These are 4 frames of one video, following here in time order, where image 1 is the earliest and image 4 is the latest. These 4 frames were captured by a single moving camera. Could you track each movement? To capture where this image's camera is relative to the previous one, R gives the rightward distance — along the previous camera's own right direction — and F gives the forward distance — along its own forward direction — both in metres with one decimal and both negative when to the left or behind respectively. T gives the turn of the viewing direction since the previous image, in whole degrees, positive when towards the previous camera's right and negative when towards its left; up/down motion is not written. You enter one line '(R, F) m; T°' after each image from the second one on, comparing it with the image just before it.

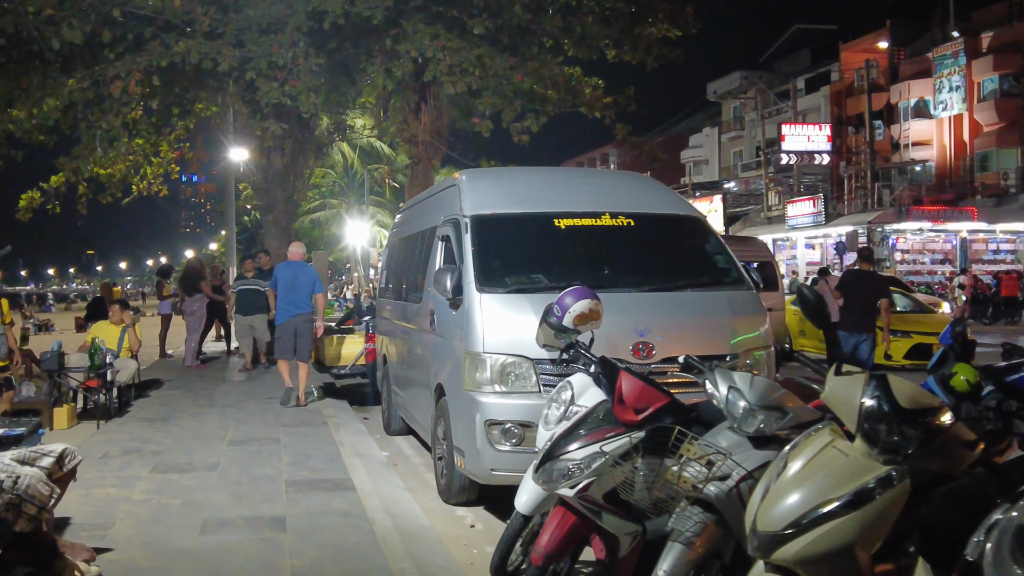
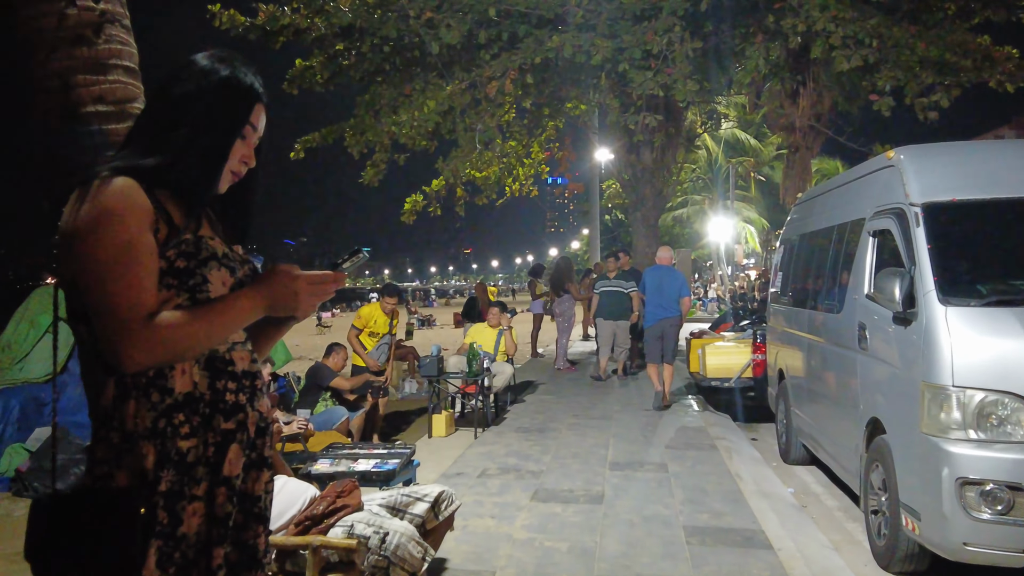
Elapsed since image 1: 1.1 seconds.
(-0.5, +1.0) m; -23°
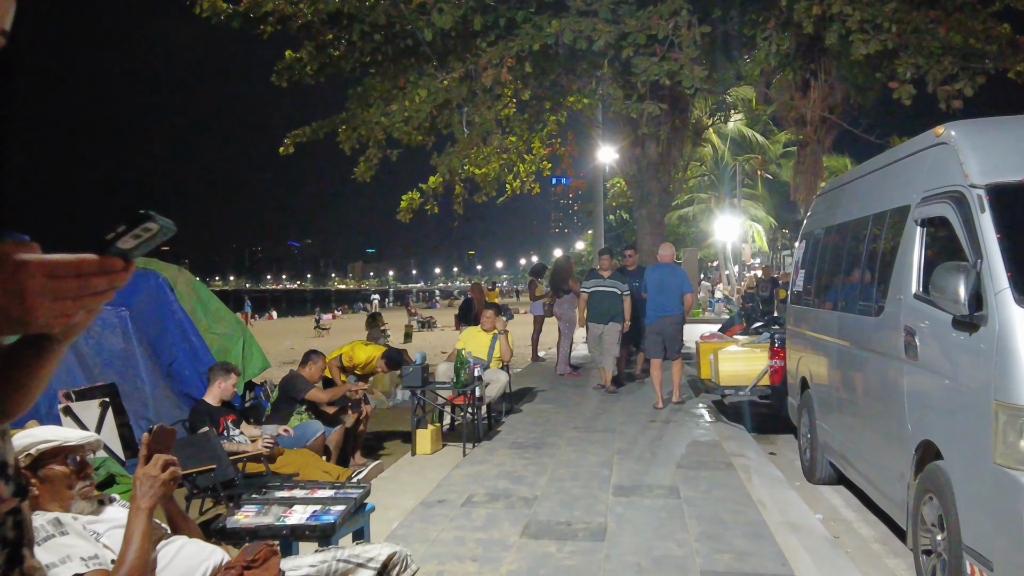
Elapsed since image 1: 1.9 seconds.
(+0.1, +0.8) m; 0°
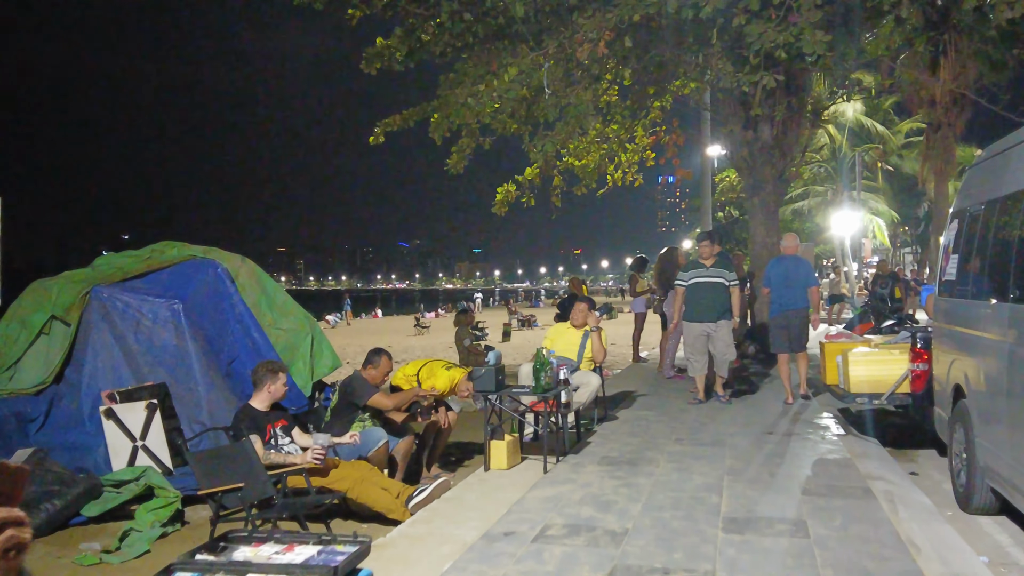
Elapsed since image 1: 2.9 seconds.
(+0.1, +1.0) m; -7°
